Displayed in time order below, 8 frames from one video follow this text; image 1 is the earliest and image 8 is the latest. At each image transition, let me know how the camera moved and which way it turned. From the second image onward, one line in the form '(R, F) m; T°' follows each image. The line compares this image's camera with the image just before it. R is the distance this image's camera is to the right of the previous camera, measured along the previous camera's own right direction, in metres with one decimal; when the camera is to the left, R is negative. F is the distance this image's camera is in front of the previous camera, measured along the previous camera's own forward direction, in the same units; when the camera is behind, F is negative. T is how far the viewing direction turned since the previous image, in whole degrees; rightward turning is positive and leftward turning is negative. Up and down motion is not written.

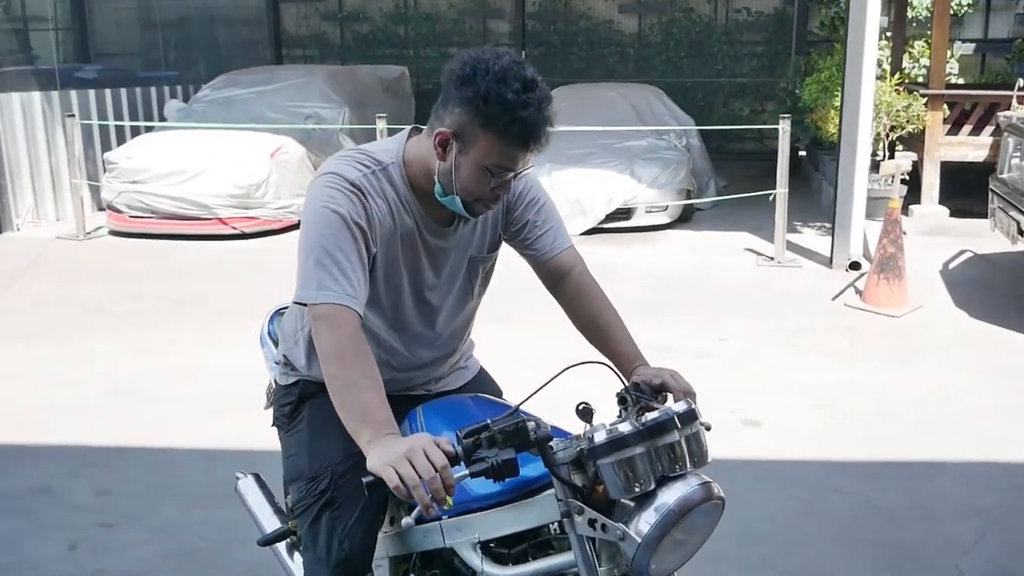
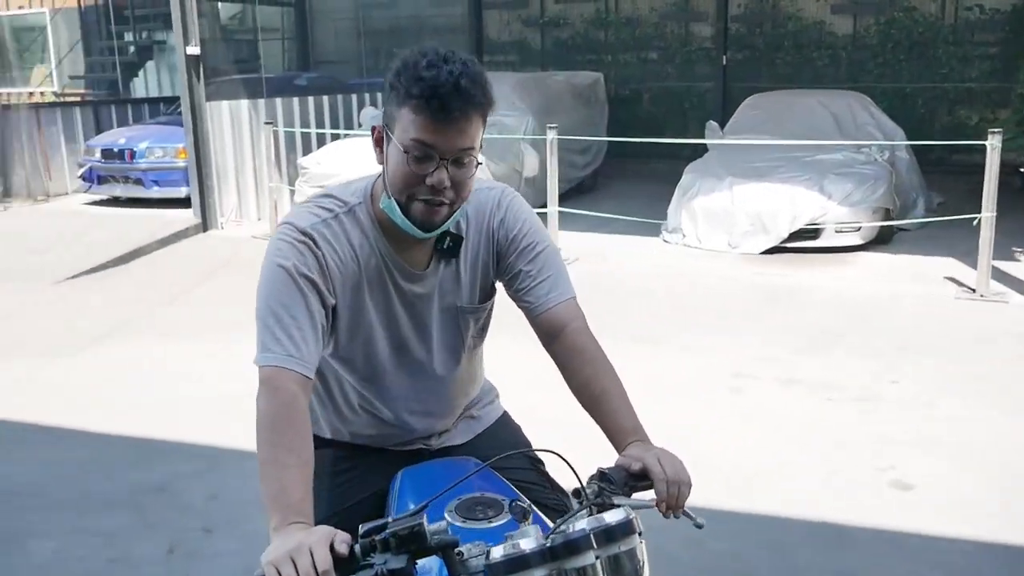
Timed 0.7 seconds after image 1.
(+0.3, +0.2) m; -13°
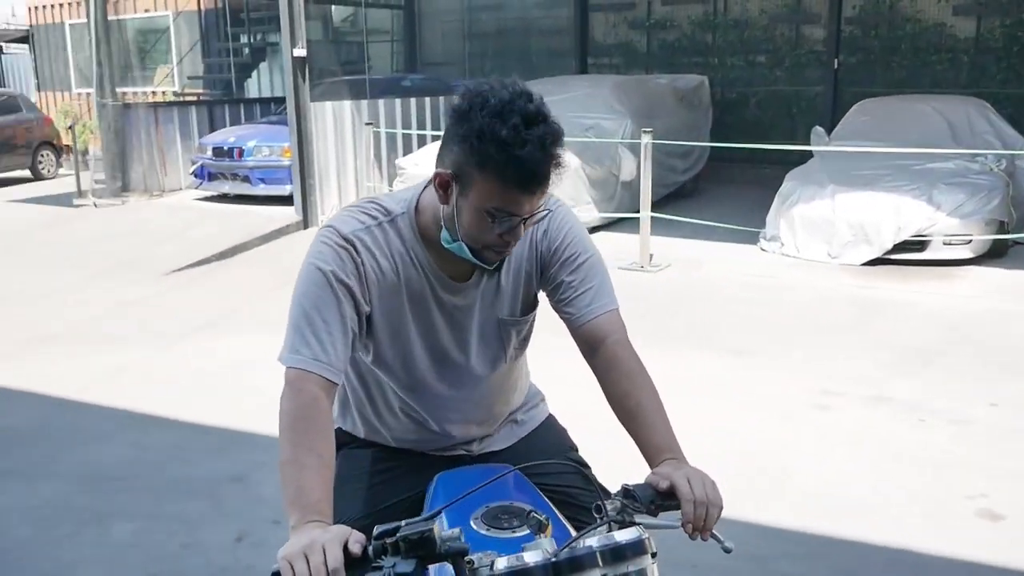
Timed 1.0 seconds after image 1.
(+0.1, 0.0) m; -6°
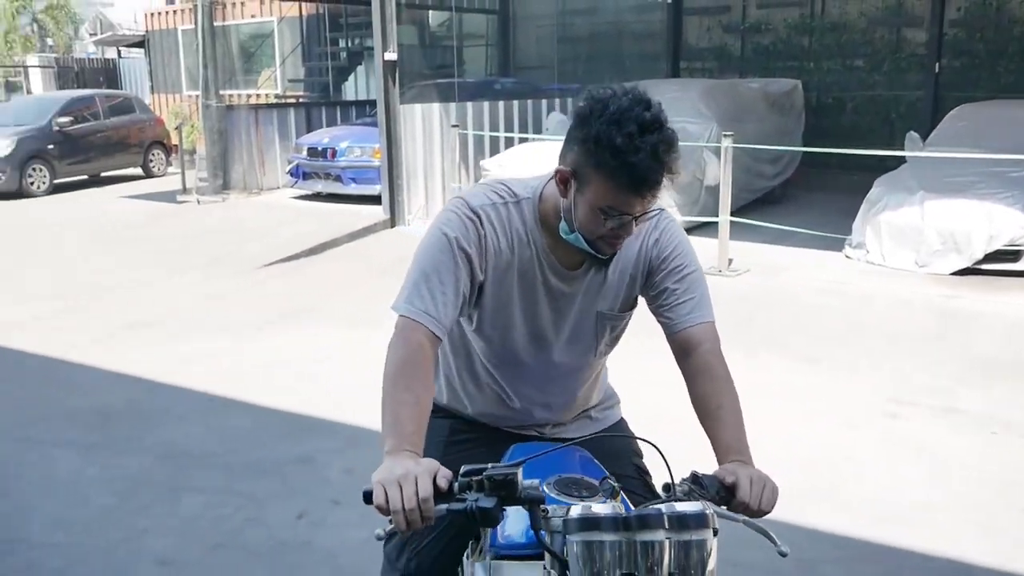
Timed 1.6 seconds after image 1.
(+0.1, -0.1) m; -6°
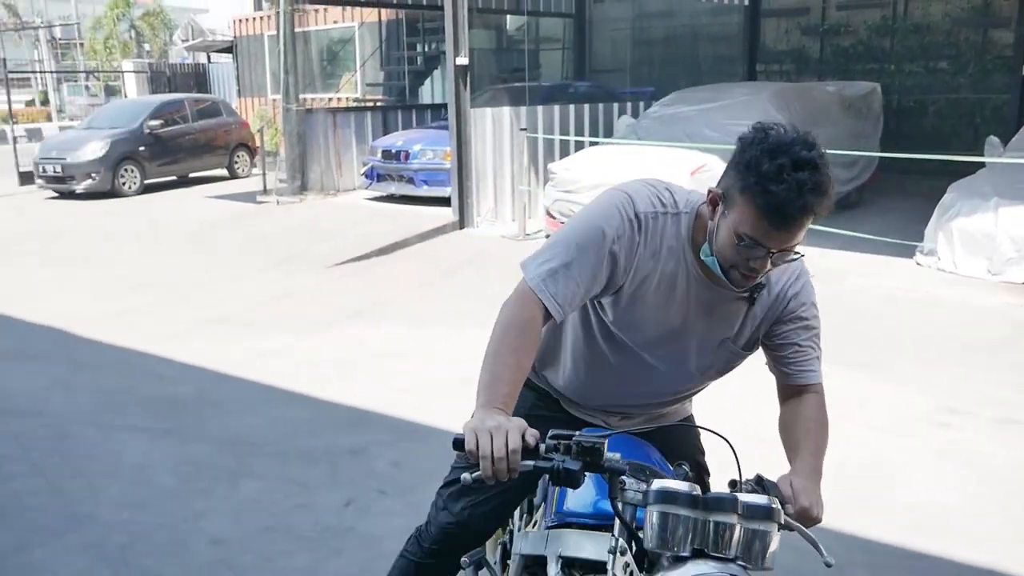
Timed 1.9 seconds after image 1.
(+0.1, -0.1) m; -5°
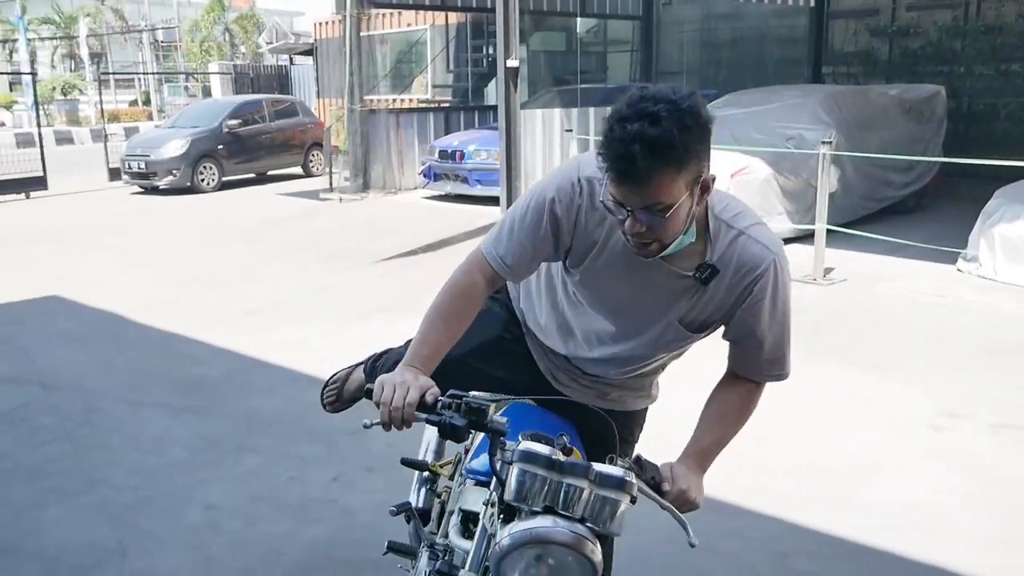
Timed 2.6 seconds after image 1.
(+0.4, -0.2) m; -5°
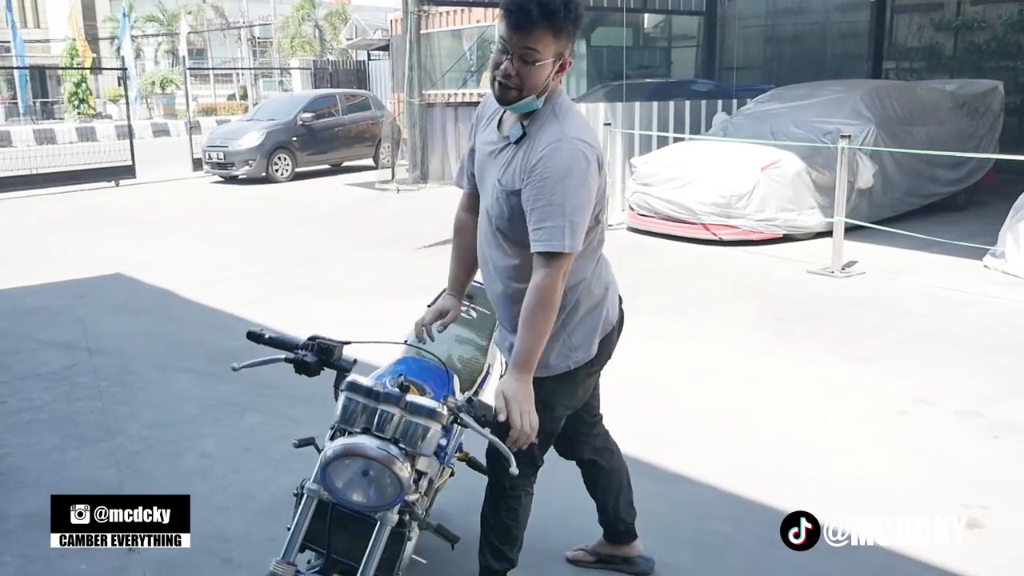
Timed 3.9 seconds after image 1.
(+0.6, -0.3) m; -6°
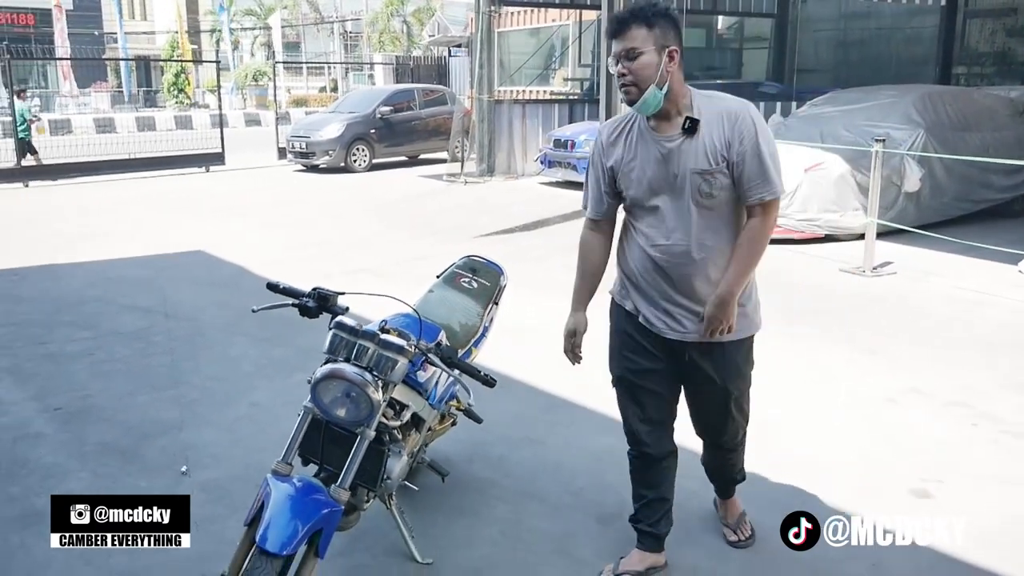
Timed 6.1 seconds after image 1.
(+0.3, -0.5) m; -5°
